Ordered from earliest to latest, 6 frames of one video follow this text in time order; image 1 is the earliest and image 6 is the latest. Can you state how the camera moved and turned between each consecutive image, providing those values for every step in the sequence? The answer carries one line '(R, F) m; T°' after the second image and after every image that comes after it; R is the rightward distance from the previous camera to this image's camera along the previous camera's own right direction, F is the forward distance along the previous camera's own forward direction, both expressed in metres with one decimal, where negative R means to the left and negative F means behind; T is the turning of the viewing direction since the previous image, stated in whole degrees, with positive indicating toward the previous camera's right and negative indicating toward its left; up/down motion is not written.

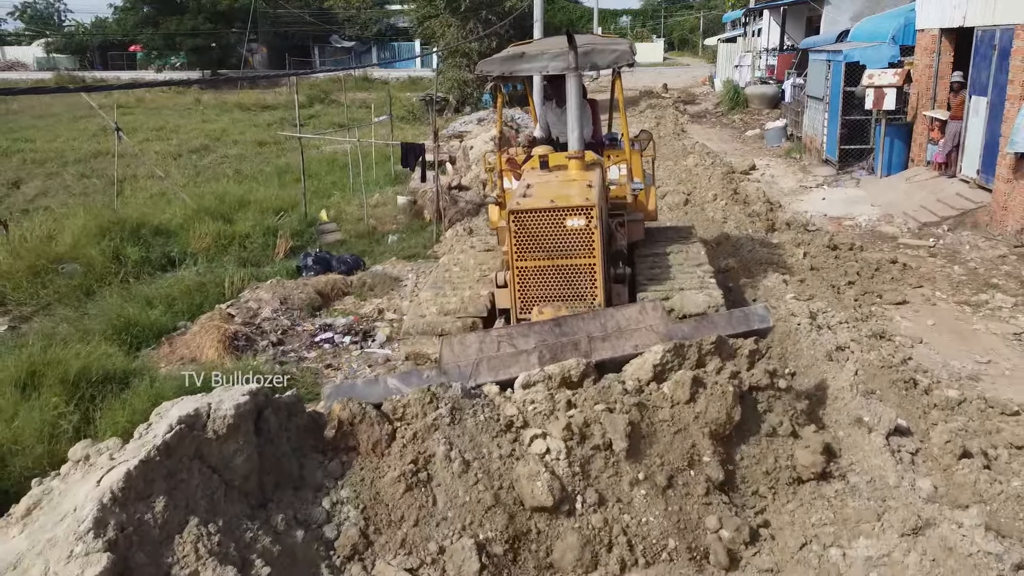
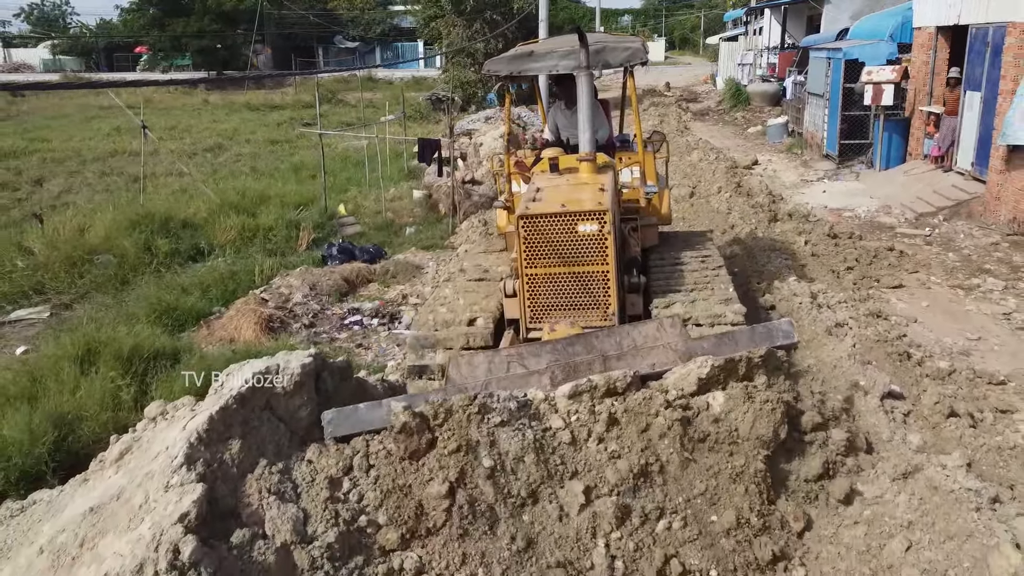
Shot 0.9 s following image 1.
(-0.2, -0.4) m; 0°
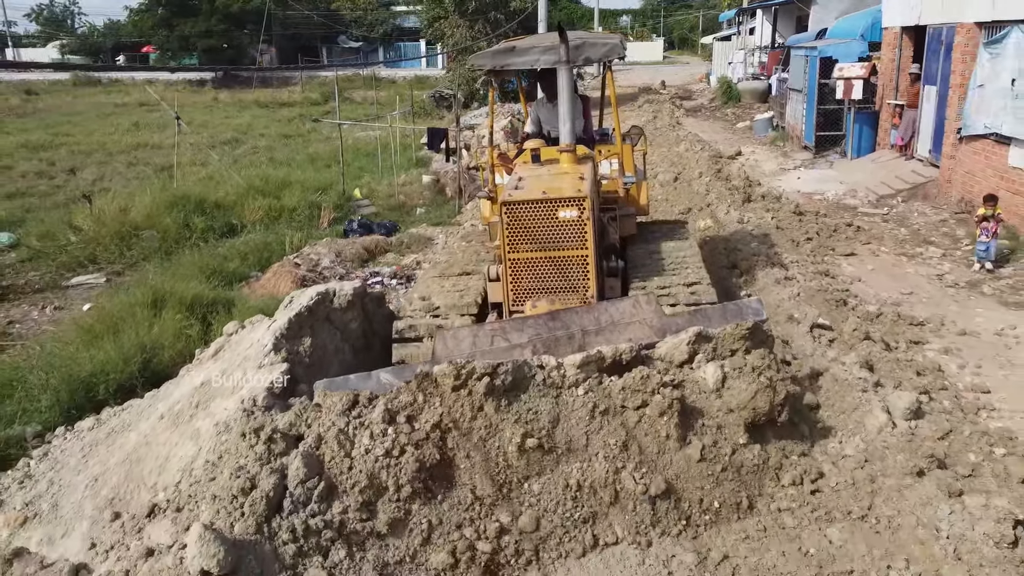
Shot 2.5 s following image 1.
(0.0, -1.1) m; 0°
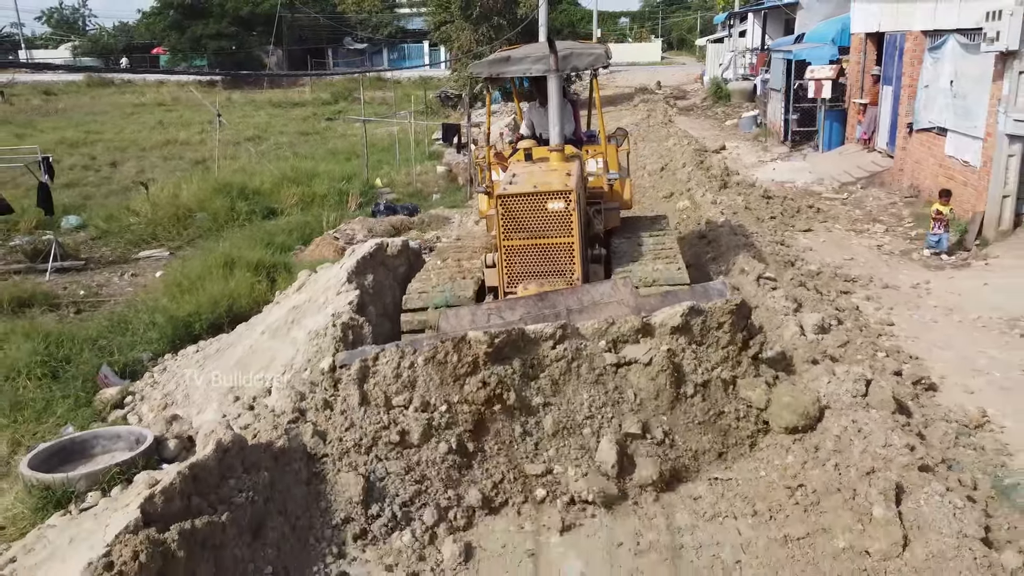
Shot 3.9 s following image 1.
(-0.1, -1.5) m; 0°
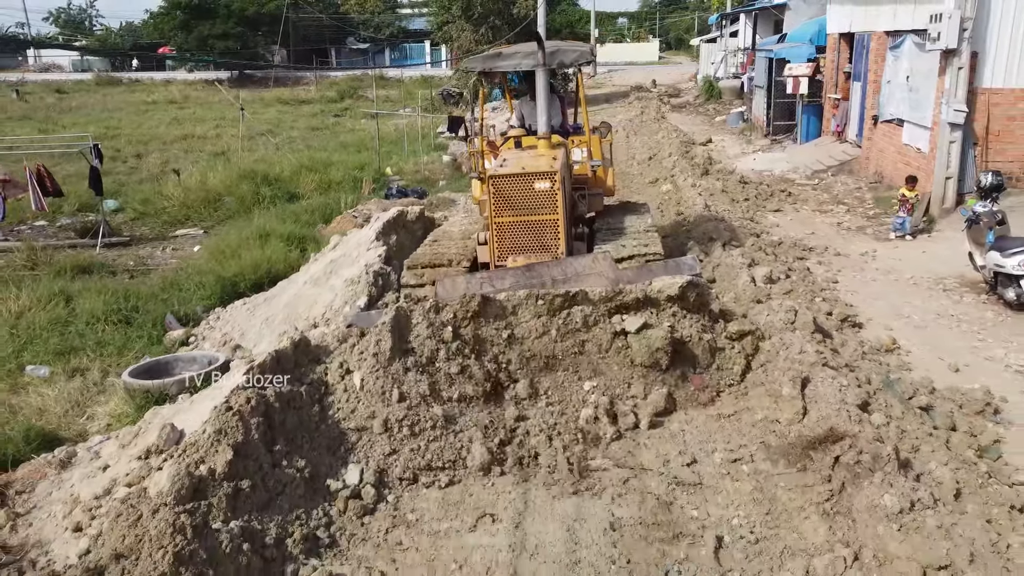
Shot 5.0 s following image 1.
(0.0, -1.1) m; 0°
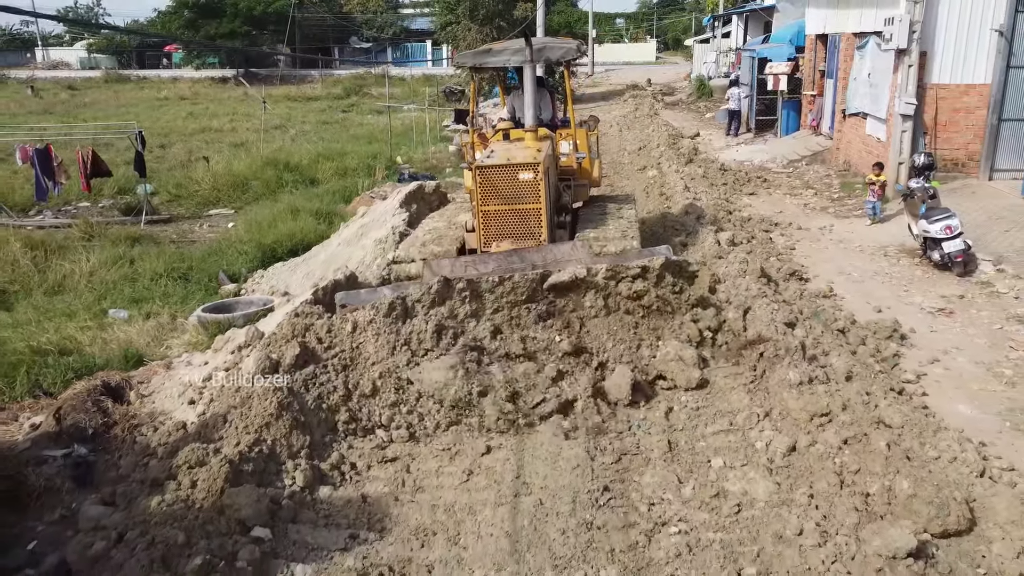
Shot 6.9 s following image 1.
(0.0, -1.2) m; 0°
